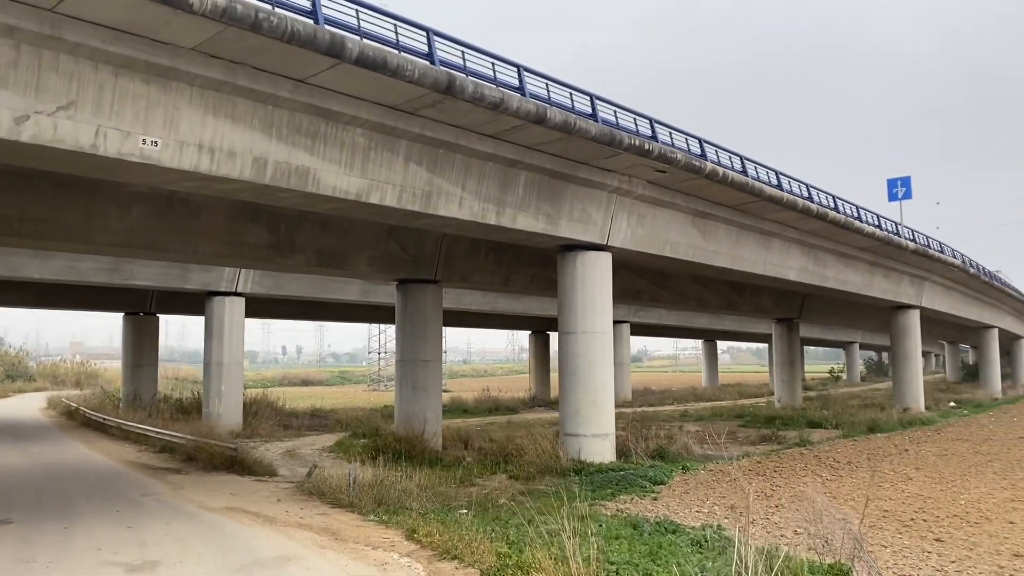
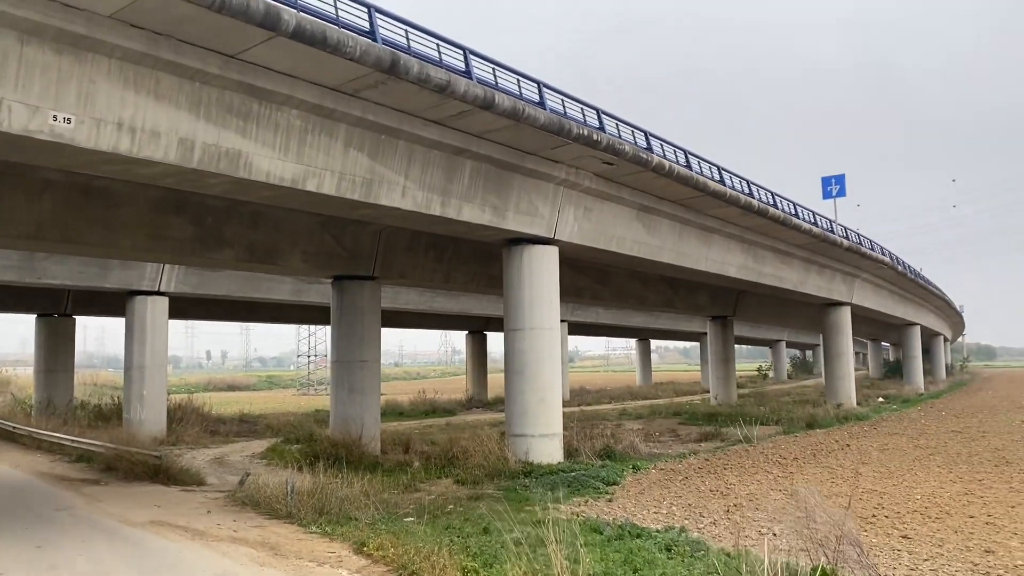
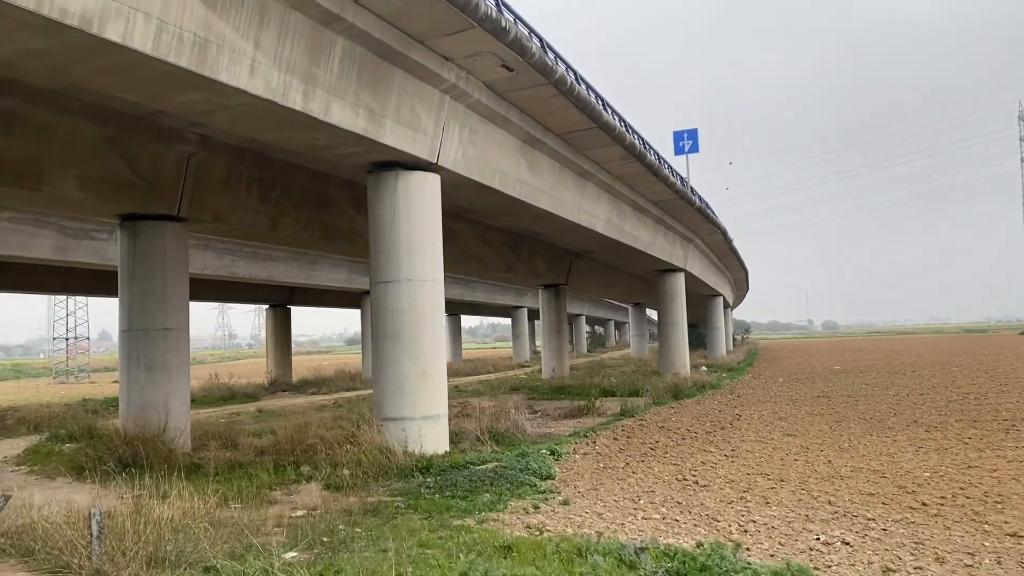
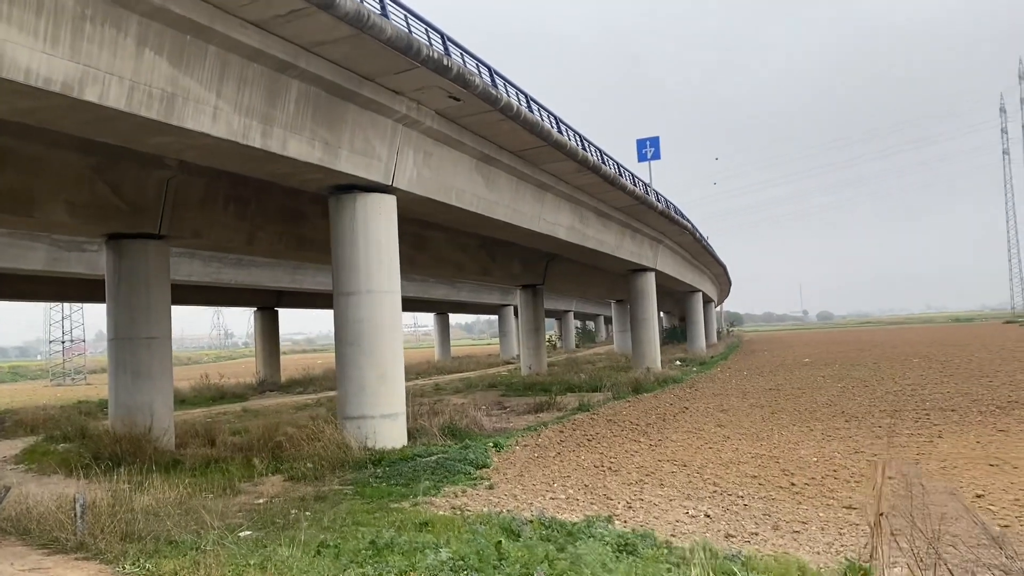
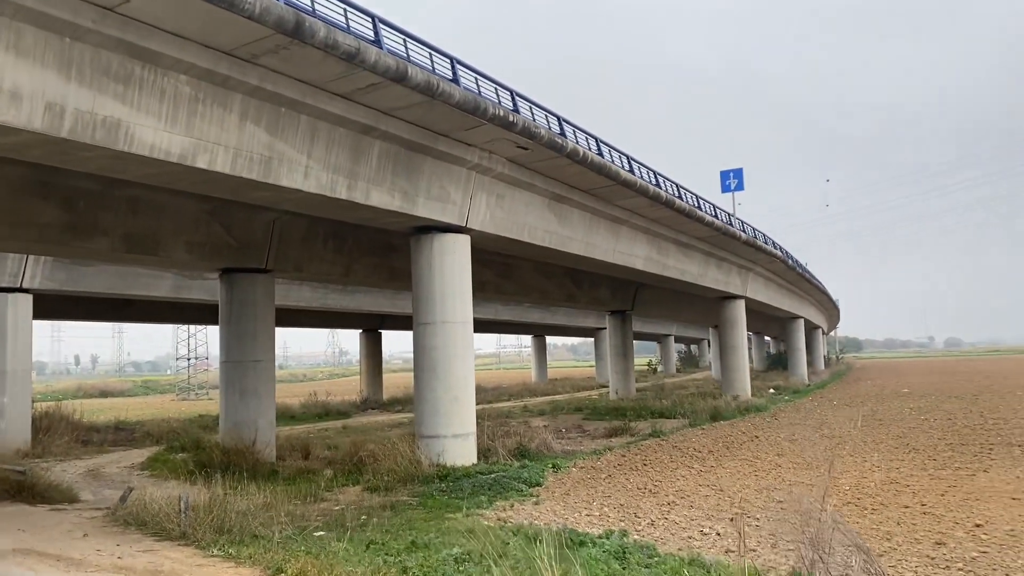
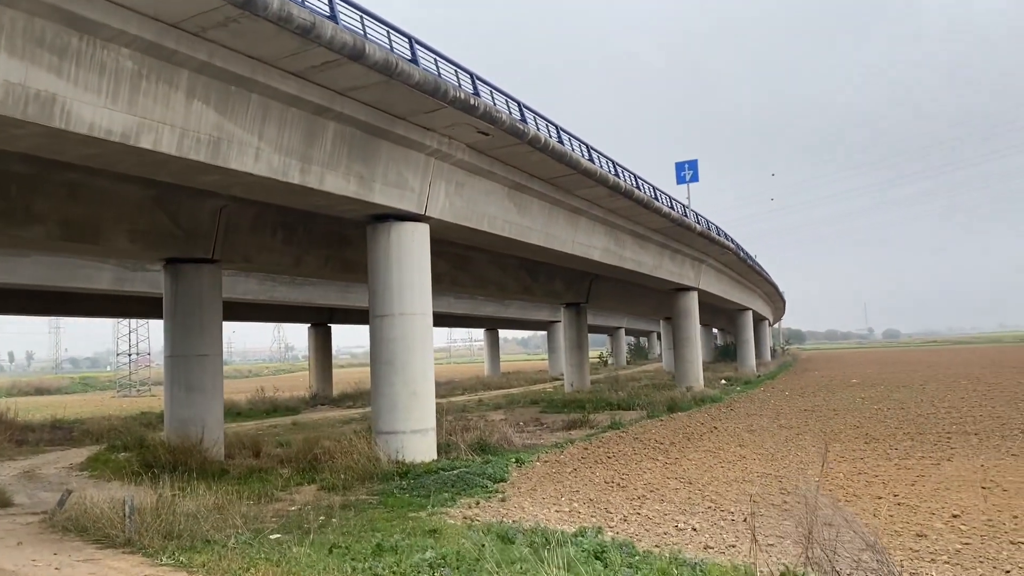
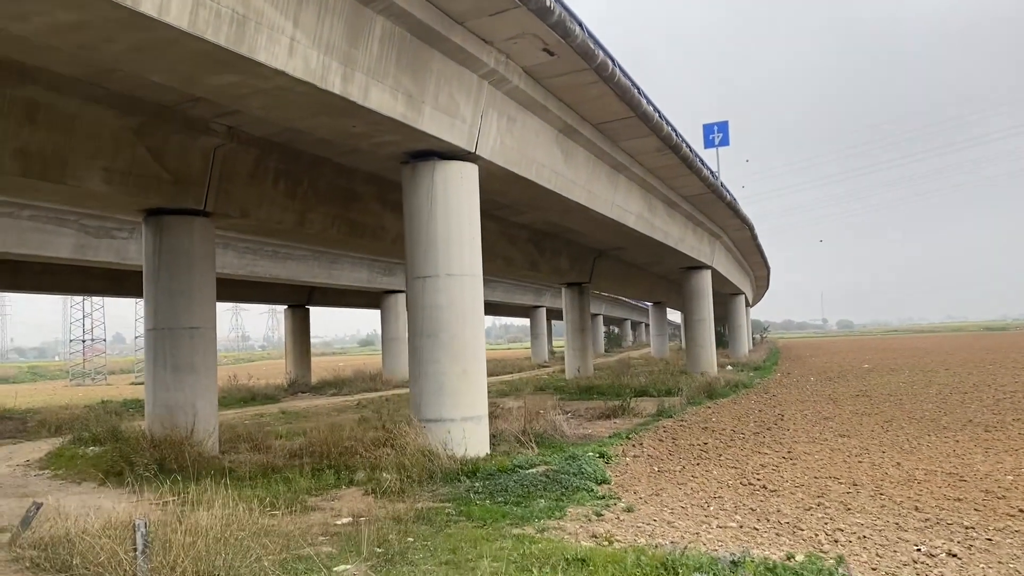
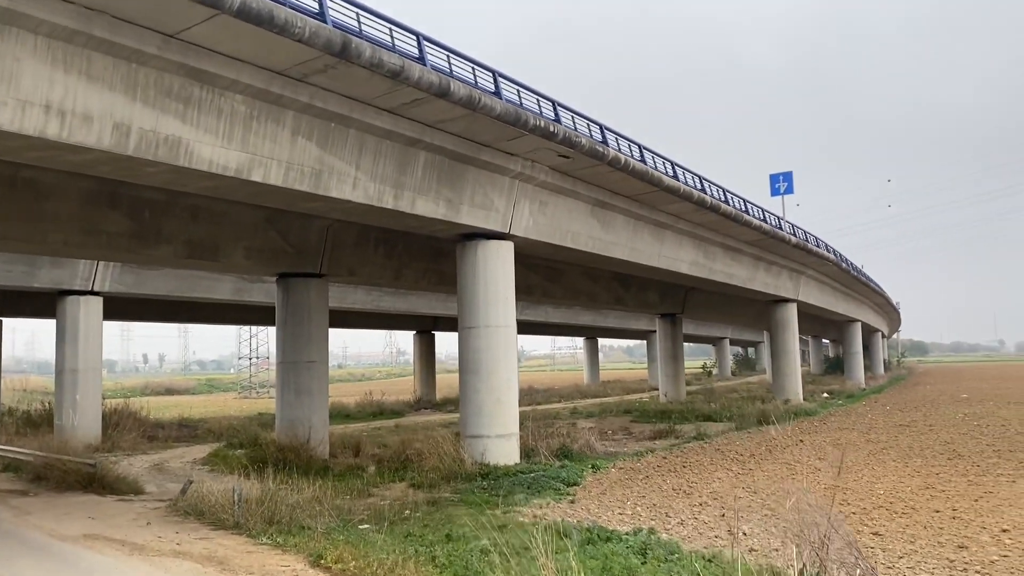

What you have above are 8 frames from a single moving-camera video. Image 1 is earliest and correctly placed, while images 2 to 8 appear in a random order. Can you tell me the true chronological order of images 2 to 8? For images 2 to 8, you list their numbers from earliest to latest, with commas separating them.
2, 8, 5, 6, 4, 3, 7
